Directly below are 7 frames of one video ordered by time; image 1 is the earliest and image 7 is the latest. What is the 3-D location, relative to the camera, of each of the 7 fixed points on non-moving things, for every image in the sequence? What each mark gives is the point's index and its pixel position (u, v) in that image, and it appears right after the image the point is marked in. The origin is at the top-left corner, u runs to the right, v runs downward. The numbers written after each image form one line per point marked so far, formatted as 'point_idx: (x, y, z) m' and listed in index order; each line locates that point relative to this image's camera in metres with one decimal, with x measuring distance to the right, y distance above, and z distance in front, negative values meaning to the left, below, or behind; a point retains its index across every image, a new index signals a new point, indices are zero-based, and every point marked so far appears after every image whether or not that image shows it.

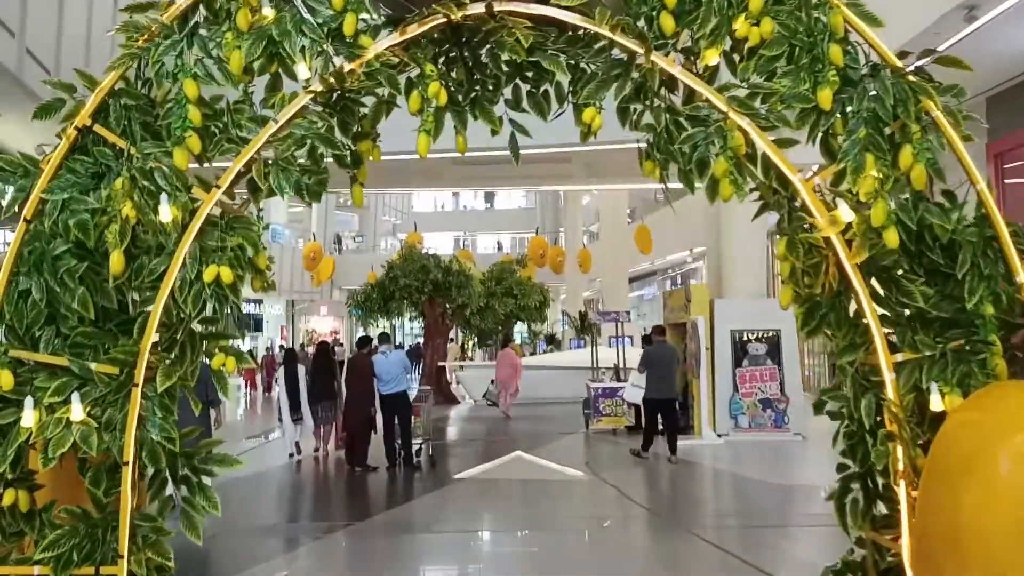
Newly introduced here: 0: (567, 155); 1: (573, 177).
0: (+0.9, +2.2, +13.5) m
1: (+1.1, +2.1, +15.2) m
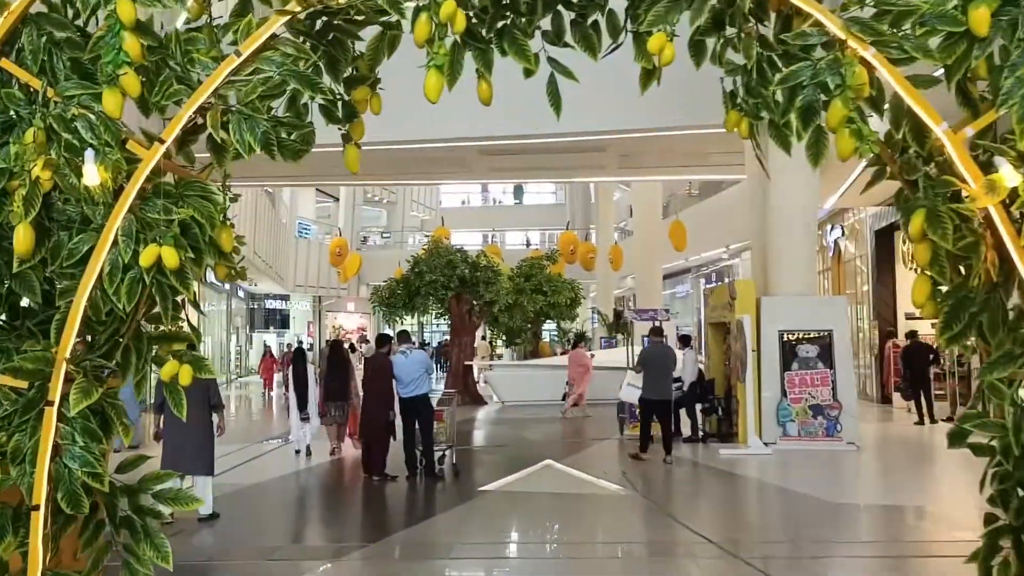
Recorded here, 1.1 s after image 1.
0: (+1.4, +2.3, +12.8) m
1: (+1.7, +2.1, +14.5) m
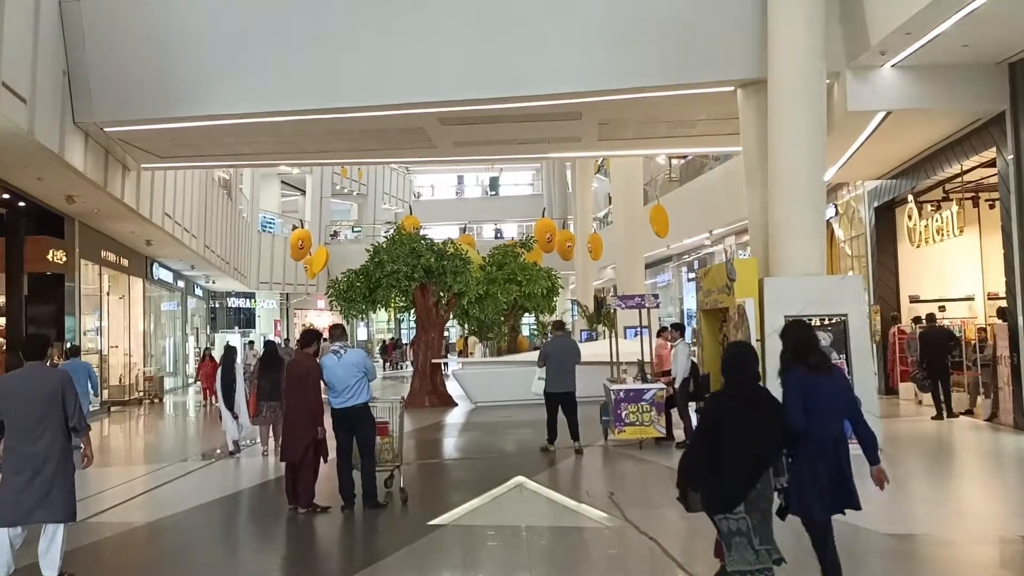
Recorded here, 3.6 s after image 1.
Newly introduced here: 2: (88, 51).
0: (+0.9, +2.5, +11.2) m
1: (+1.1, +2.4, +13.0) m
2: (-5.6, +3.1, +10.8) m
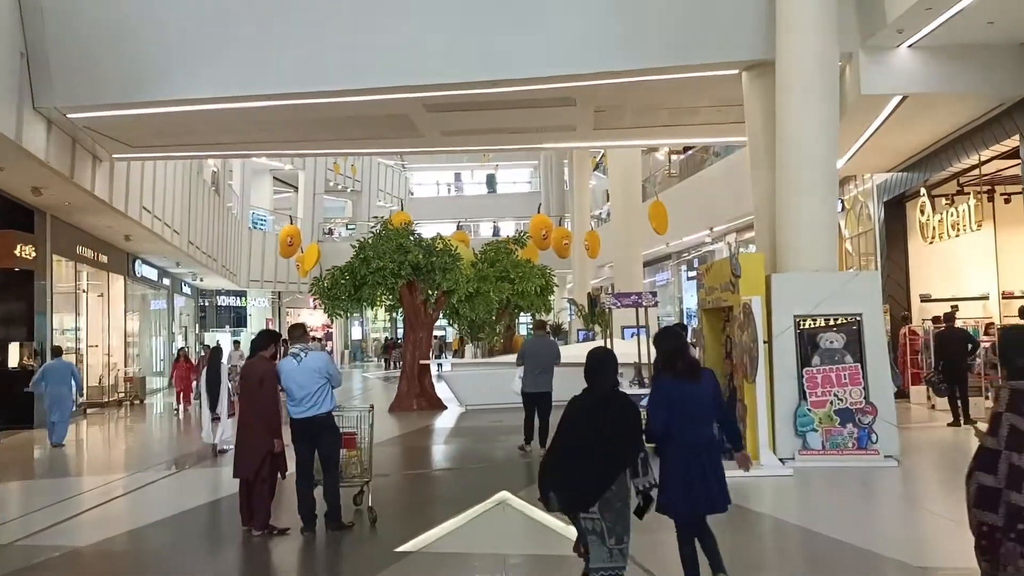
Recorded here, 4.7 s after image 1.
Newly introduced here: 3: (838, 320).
0: (+0.8, +2.5, +10.5) m
1: (+1.0, +2.4, +12.3) m
2: (-5.7, +3.2, +10.1) m
3: (+3.3, -0.3, +8.2) m
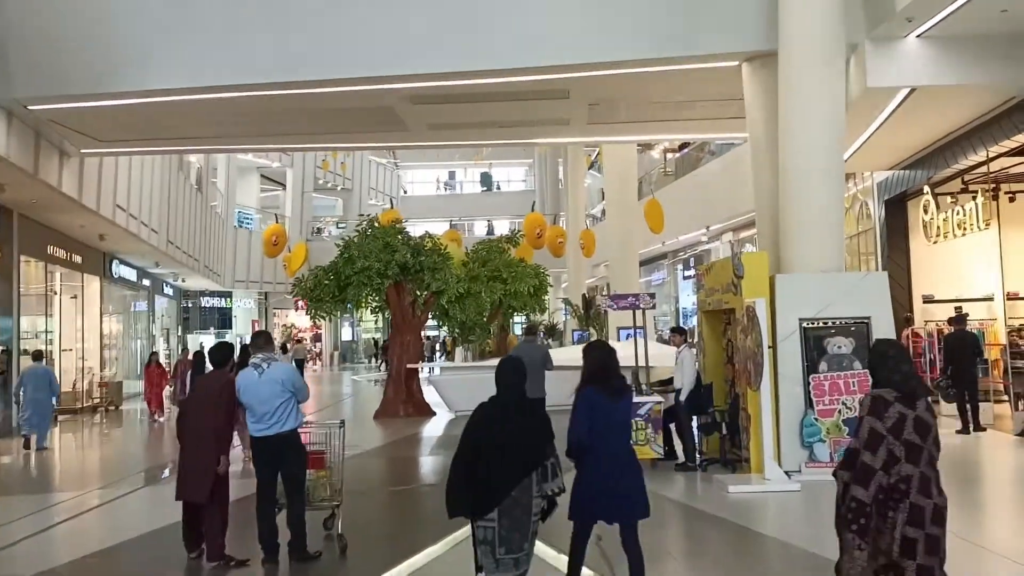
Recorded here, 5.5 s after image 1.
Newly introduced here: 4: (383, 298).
0: (+0.6, +2.5, +10.0) m
1: (+0.8, +2.4, +11.8) m
2: (-5.9, +3.2, +9.5) m
3: (+3.2, -0.3, +7.8) m
4: (-2.3, -0.2, +14.2) m
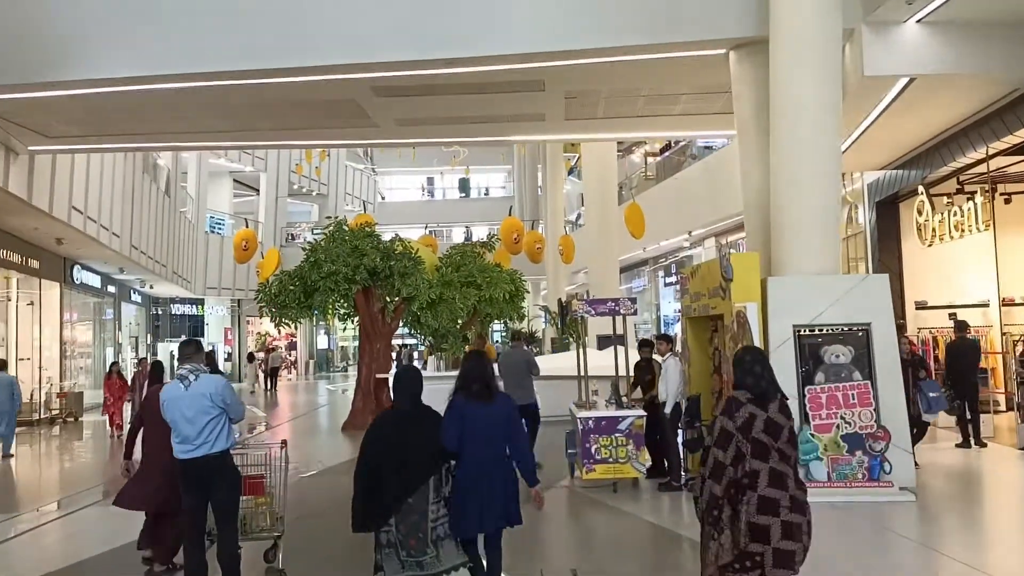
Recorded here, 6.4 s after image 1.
0: (+0.3, +2.4, +9.4) m
1: (+0.5, +2.3, +11.2) m
2: (-6.2, +3.1, +8.7) m
3: (+2.9, -0.4, +7.2) m
4: (-2.7, -0.3, +13.5) m
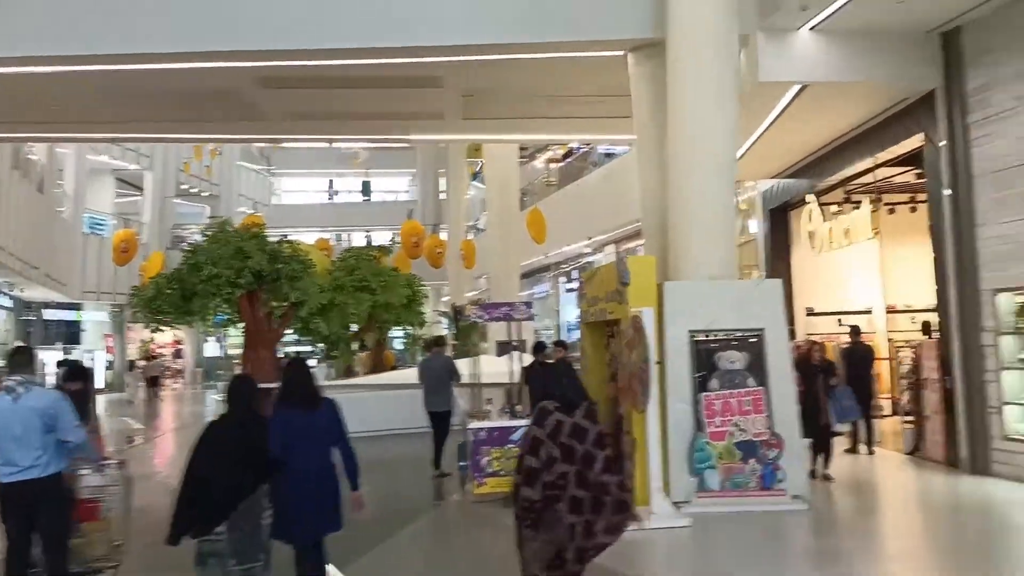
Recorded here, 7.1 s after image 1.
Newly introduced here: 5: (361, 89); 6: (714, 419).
0: (-0.9, +2.4, +9.0) m
1: (-0.9, +2.2, +10.8) m
2: (-7.2, +3.1, +7.6) m
3: (+2.0, -0.4, +7.1) m
4: (-4.3, -0.3, +12.7) m
5: (-1.8, +2.3, +9.6) m
6: (+1.7, -1.1, +6.9) m
